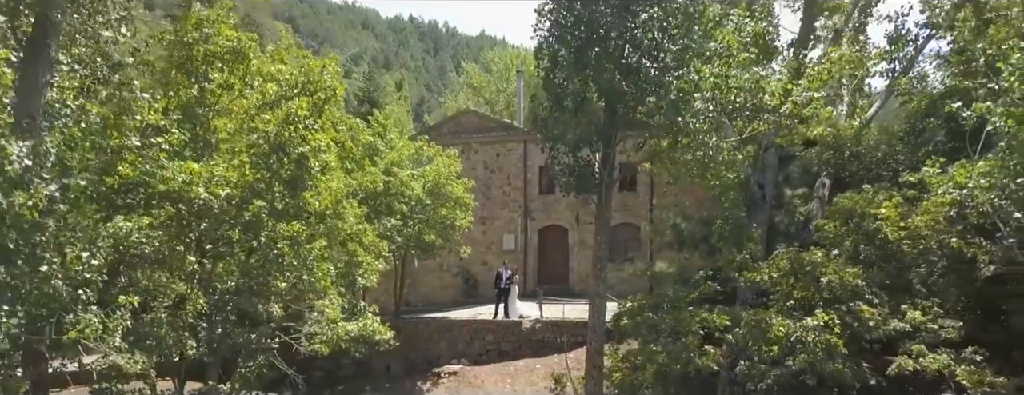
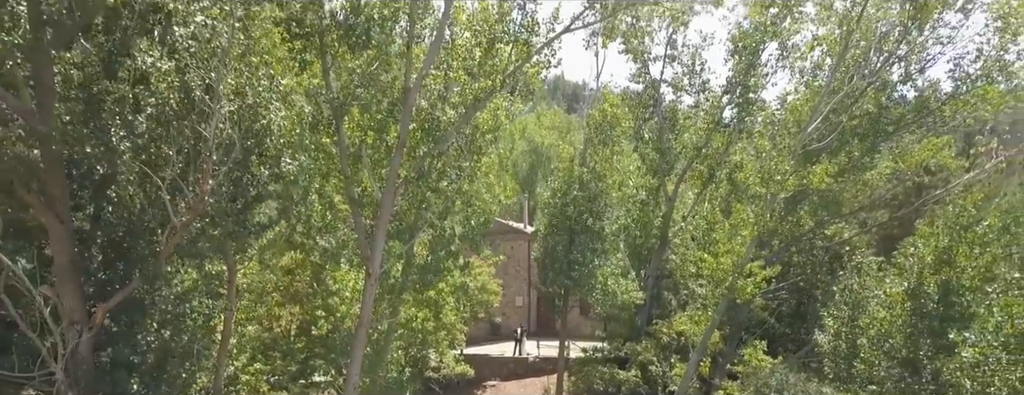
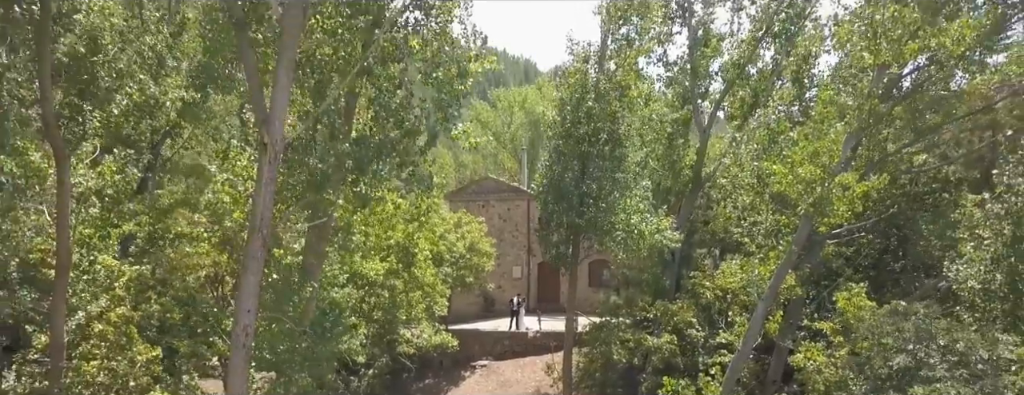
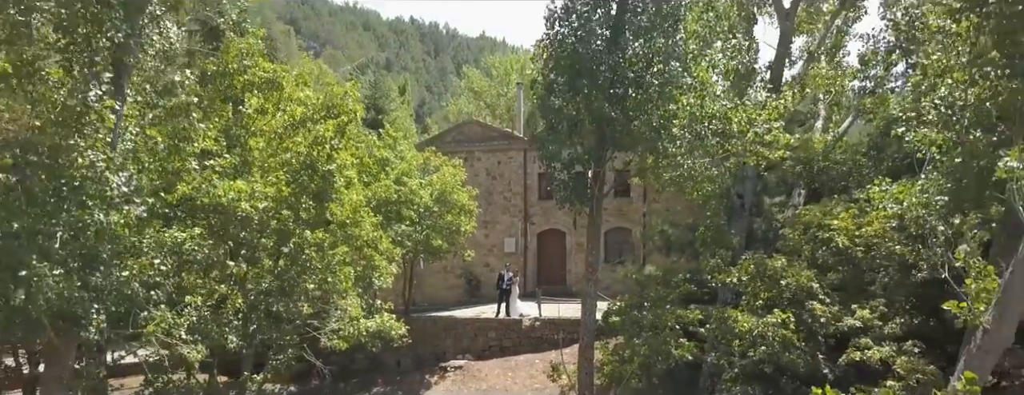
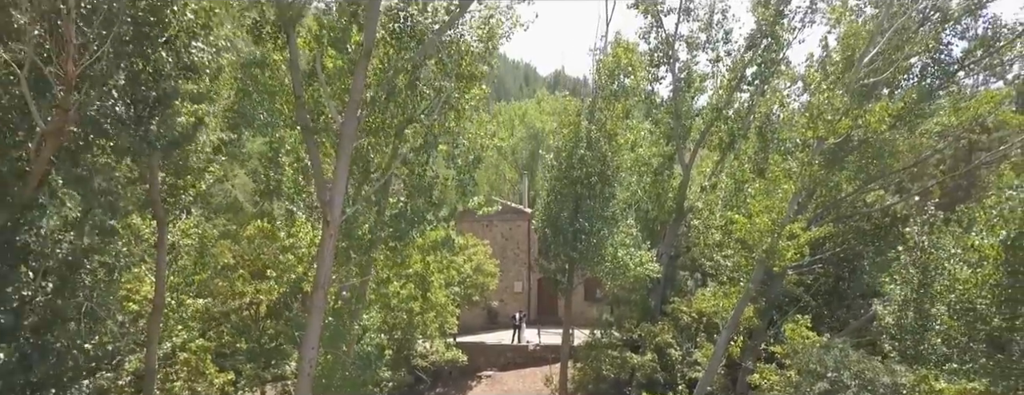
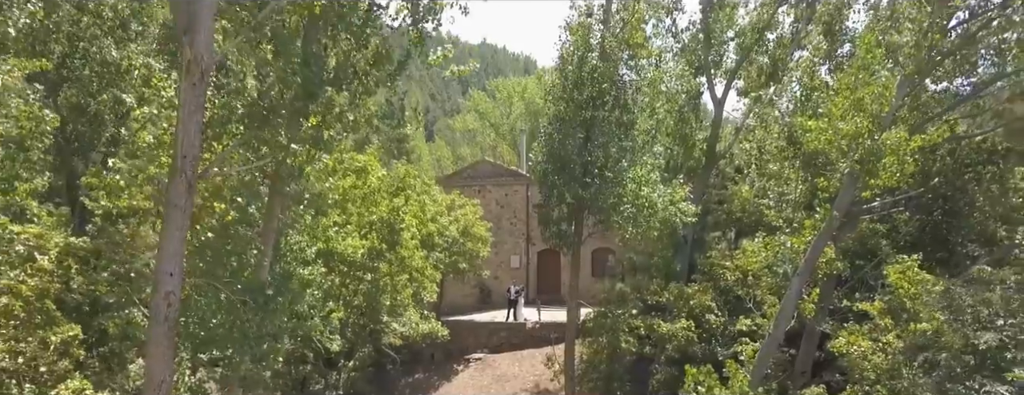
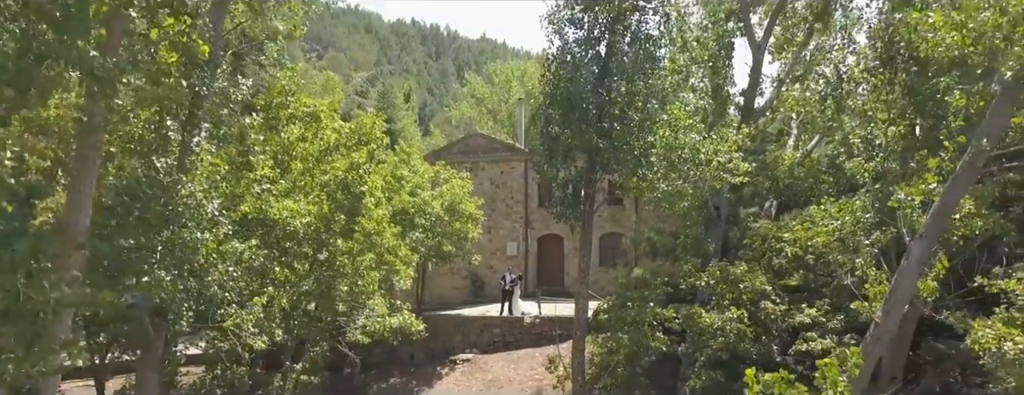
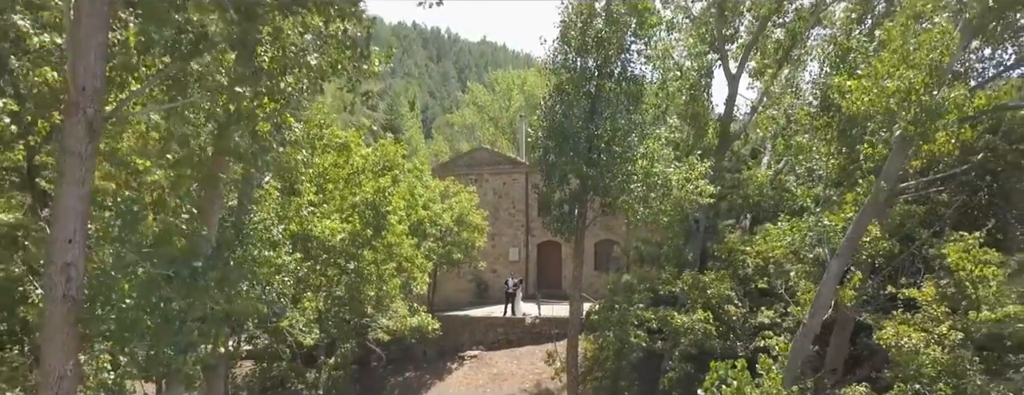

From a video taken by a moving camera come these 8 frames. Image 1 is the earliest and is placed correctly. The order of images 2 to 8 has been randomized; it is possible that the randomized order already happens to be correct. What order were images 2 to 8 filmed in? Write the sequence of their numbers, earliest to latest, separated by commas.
4, 7, 8, 6, 3, 5, 2
